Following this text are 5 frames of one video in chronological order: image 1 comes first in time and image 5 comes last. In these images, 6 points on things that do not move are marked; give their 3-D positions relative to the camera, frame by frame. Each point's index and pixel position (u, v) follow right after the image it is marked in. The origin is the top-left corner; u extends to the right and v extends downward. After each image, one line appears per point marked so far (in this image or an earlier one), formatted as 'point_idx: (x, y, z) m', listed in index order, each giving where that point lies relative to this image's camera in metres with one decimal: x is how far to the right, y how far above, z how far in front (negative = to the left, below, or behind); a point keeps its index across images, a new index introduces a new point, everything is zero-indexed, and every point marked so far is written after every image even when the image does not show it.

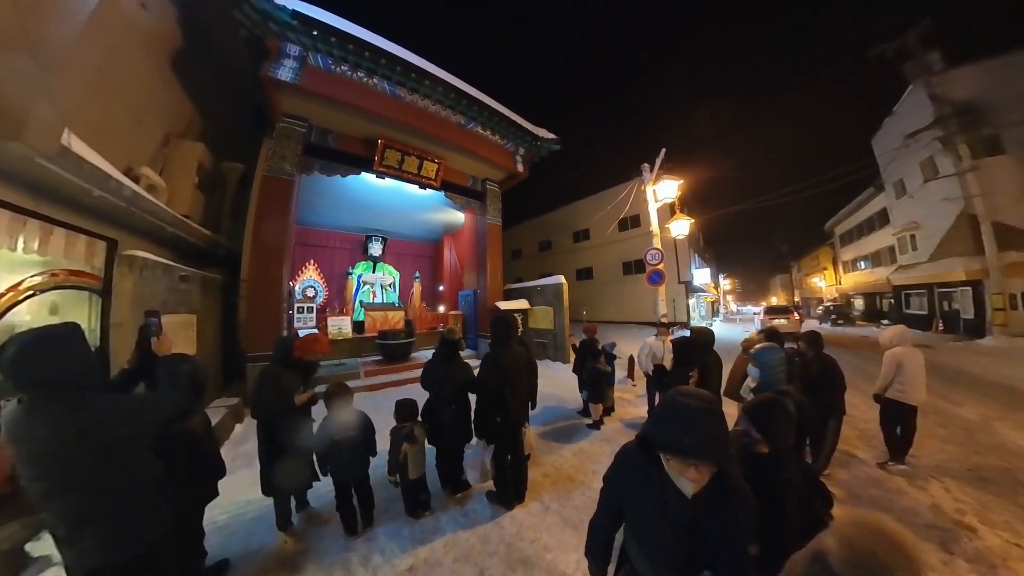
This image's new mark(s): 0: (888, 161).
0: (+20.9, +6.9, +18.5) m
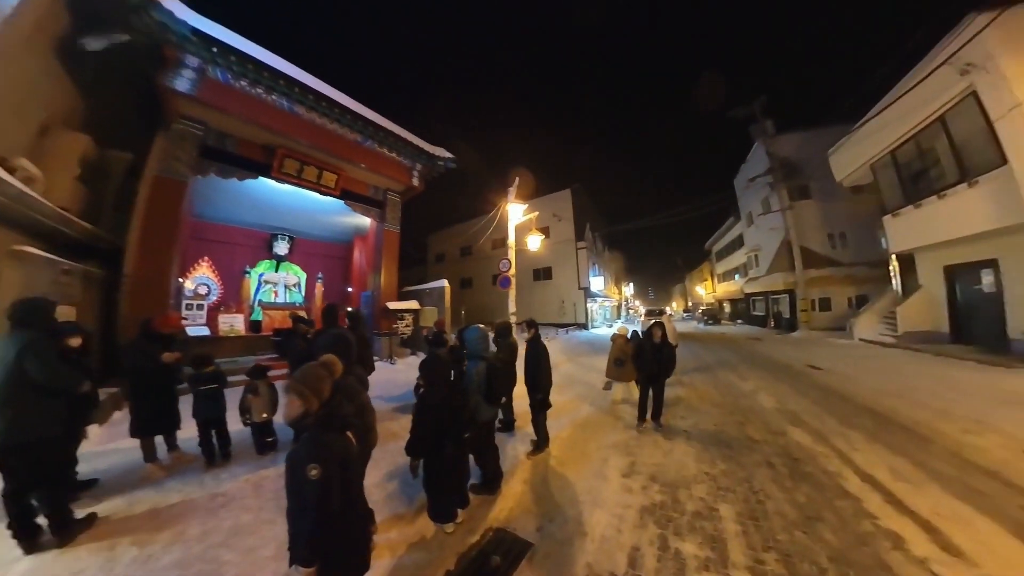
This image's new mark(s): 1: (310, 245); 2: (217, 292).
0: (+16.0, +6.5, +23.1) m
1: (-7.9, +1.7, +13.0) m
2: (-9.4, -0.1, +10.7) m
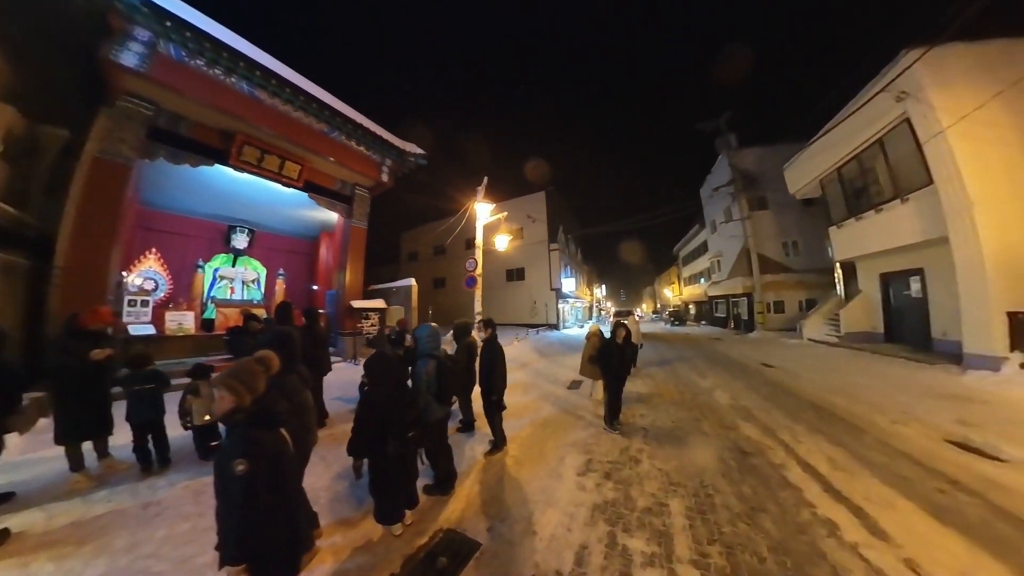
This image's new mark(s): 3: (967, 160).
0: (+14.2, +6.2, +24.2) m
1: (-8.9, +1.8, +12.4) m
2: (-10.3, 0.0, +10.0) m
3: (+11.1, +3.1, +8.0) m
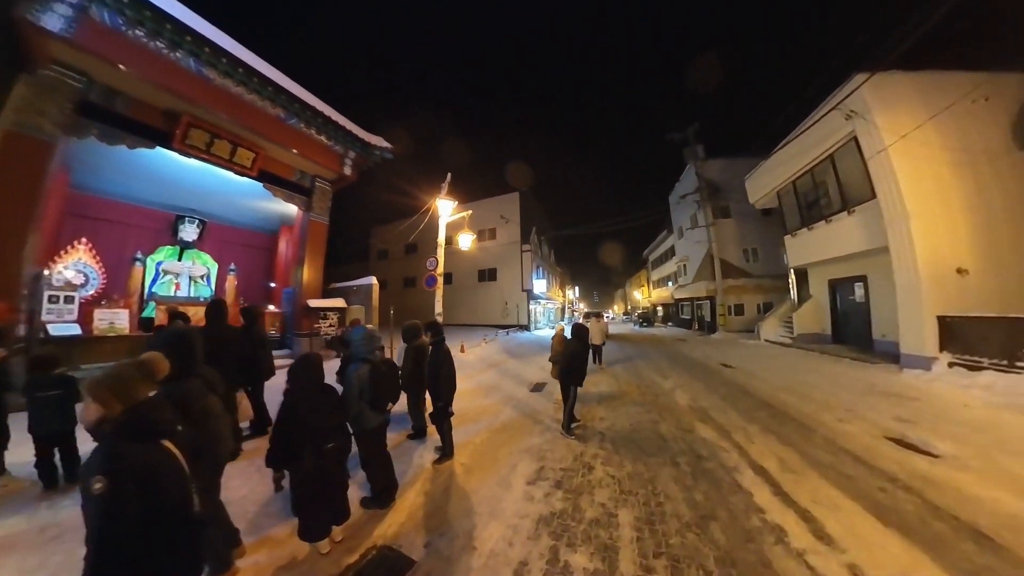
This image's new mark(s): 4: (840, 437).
0: (+12.3, +6.0, +25.0) m
1: (-10.0, +1.9, +11.6) m
2: (-11.2, +0.1, +9.0) m
3: (+10.3, +3.0, +8.7) m
4: (+3.7, -1.7, +3.8) m
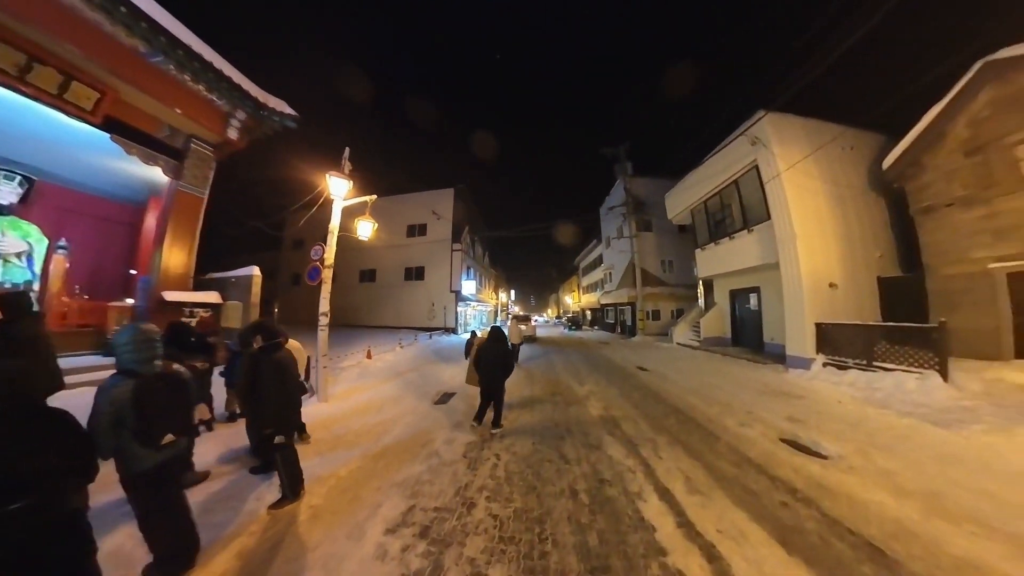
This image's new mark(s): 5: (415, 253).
0: (+7.3, +5.5, +26.3) m
1: (-12.2, +2.2, +9.0) m
2: (-13.0, +0.5, +6.3) m
3: (+8.3, +2.7, +9.9) m
4: (+2.6, -1.7, +3.8) m
5: (-5.4, +2.0, +19.1) m
